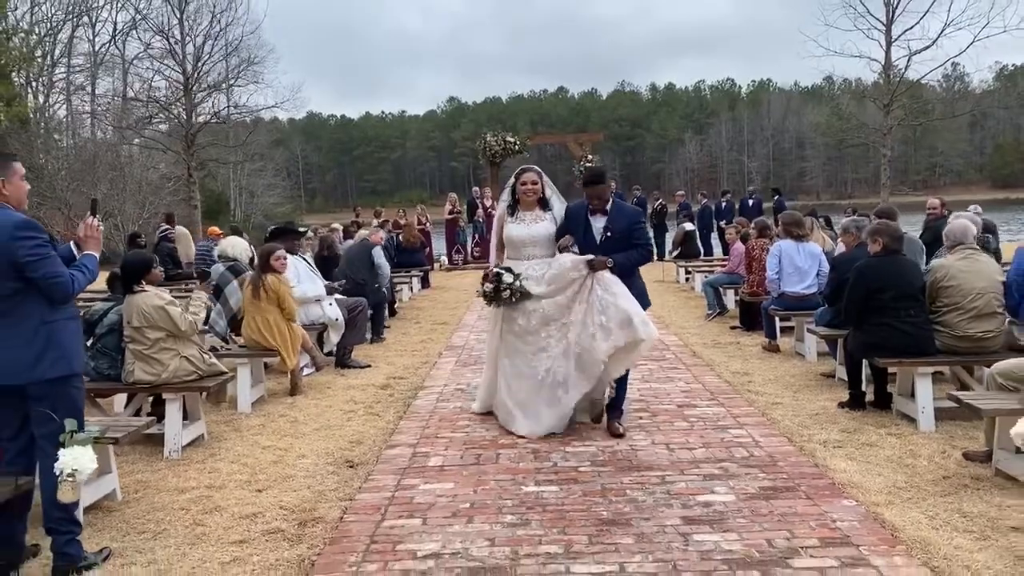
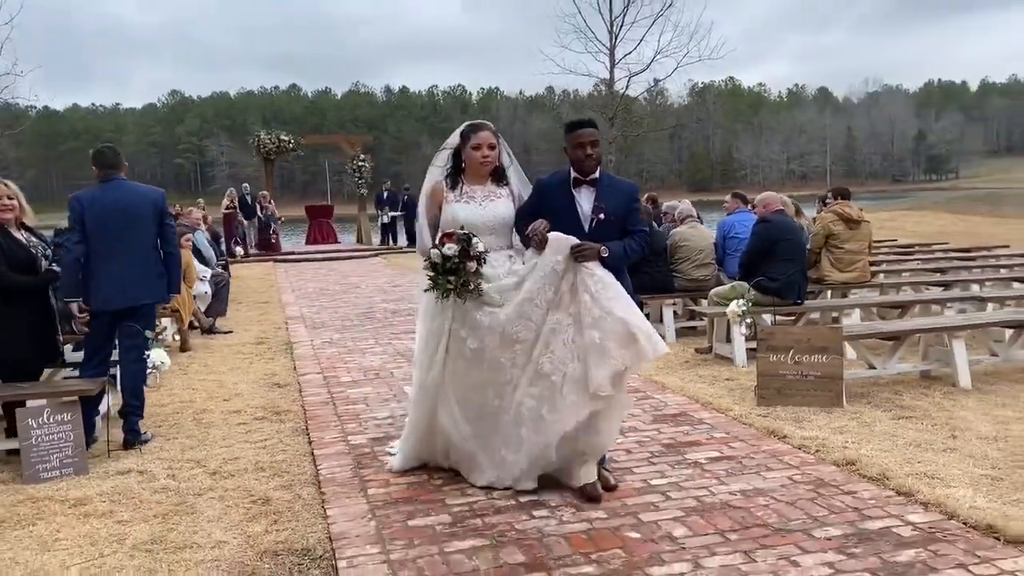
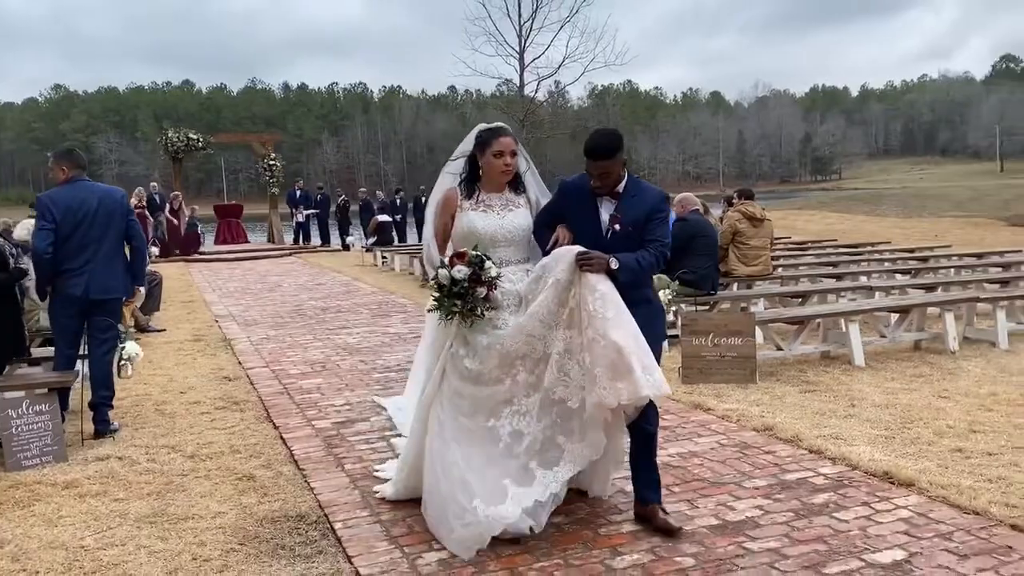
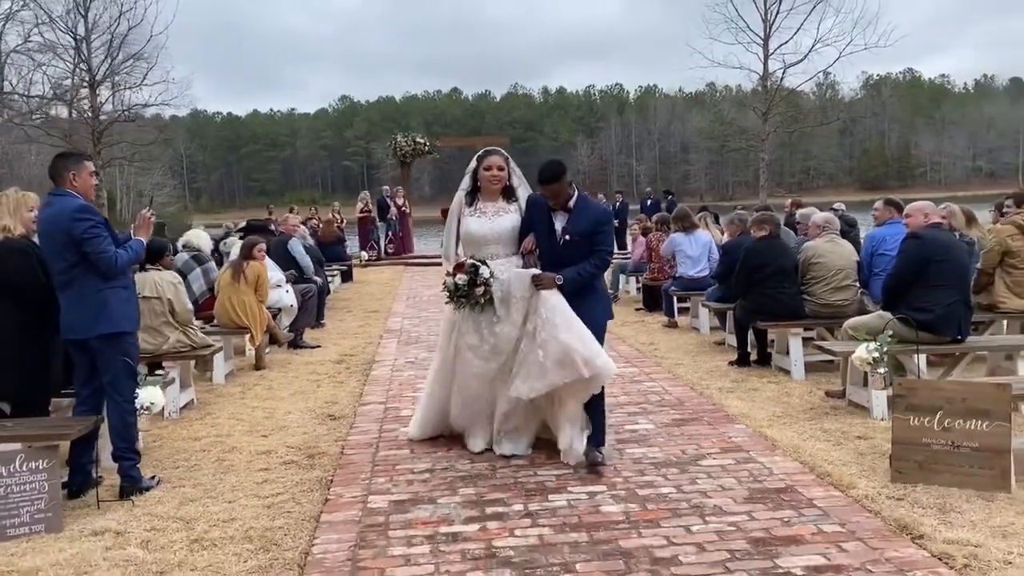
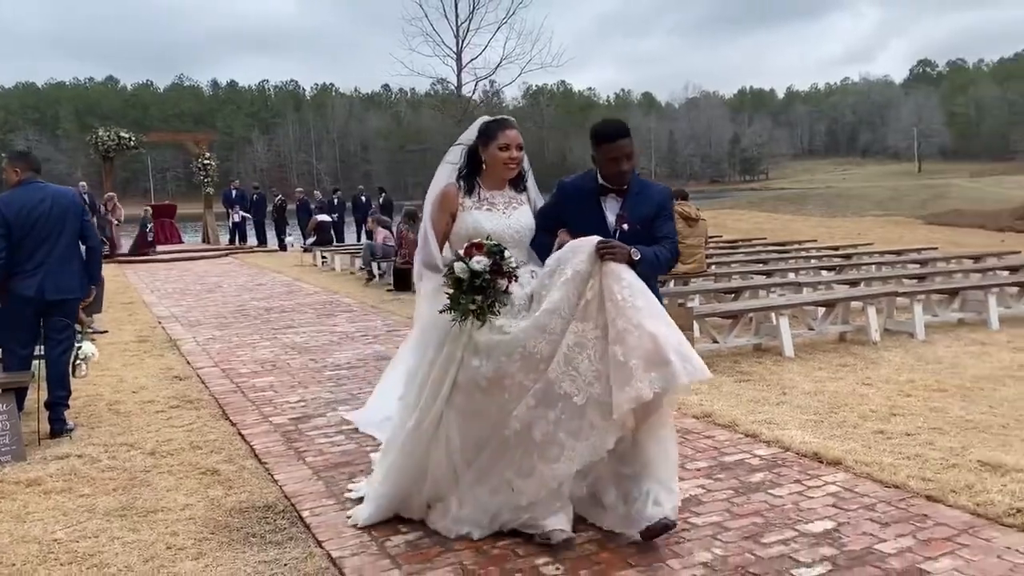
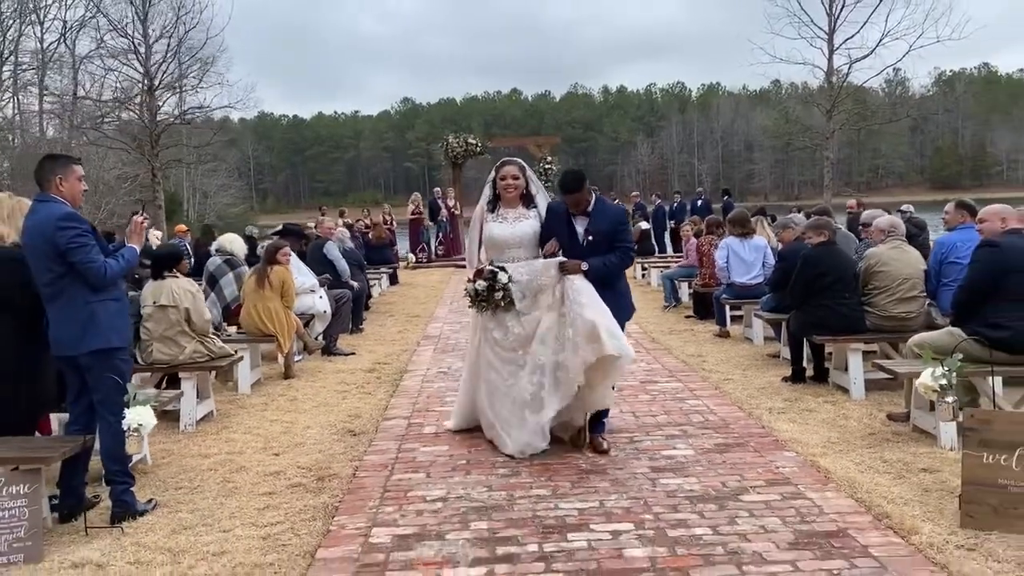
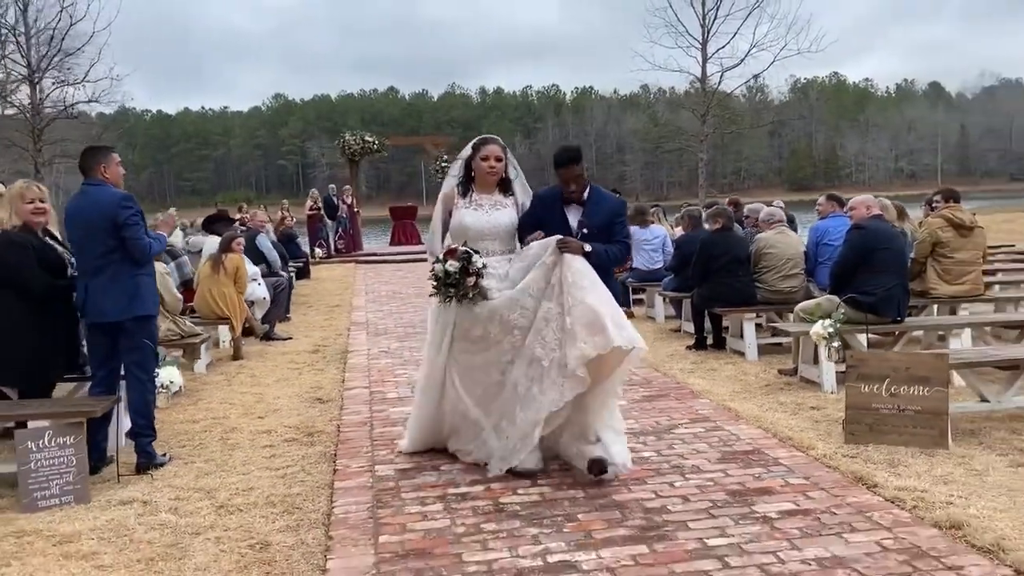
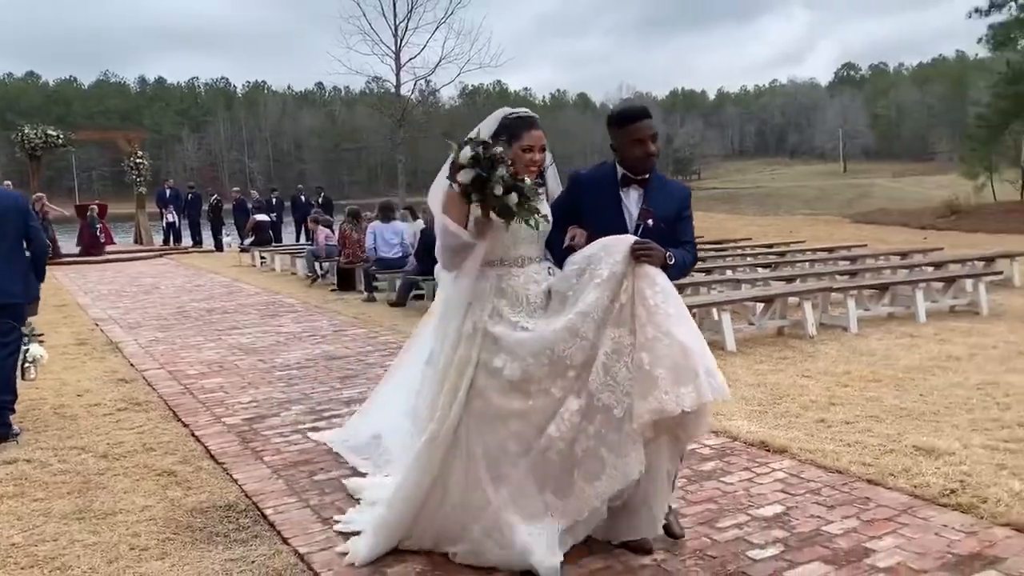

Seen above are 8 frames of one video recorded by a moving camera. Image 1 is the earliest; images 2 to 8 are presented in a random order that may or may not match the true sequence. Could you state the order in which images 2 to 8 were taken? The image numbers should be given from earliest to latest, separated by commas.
6, 4, 7, 2, 3, 5, 8
